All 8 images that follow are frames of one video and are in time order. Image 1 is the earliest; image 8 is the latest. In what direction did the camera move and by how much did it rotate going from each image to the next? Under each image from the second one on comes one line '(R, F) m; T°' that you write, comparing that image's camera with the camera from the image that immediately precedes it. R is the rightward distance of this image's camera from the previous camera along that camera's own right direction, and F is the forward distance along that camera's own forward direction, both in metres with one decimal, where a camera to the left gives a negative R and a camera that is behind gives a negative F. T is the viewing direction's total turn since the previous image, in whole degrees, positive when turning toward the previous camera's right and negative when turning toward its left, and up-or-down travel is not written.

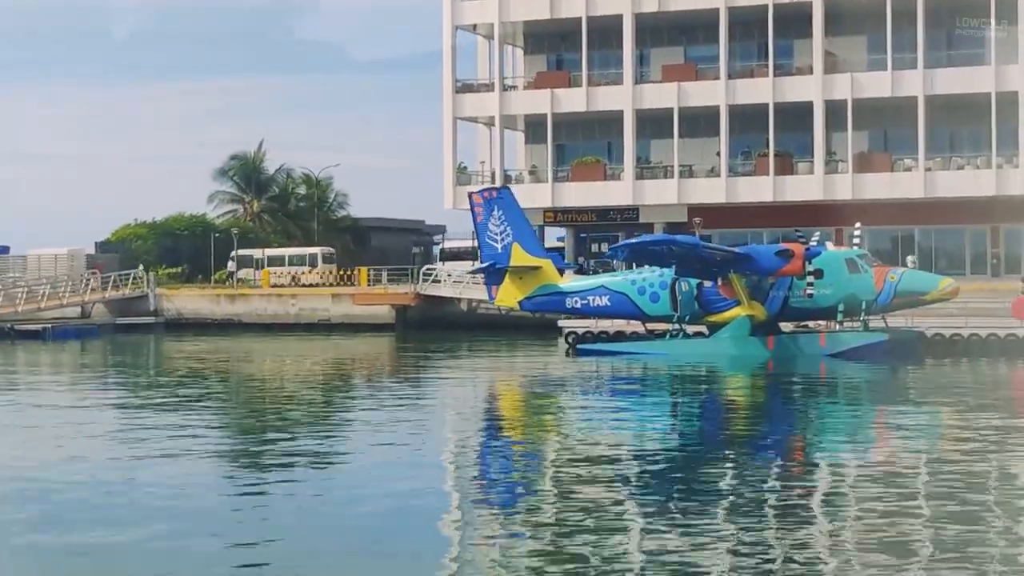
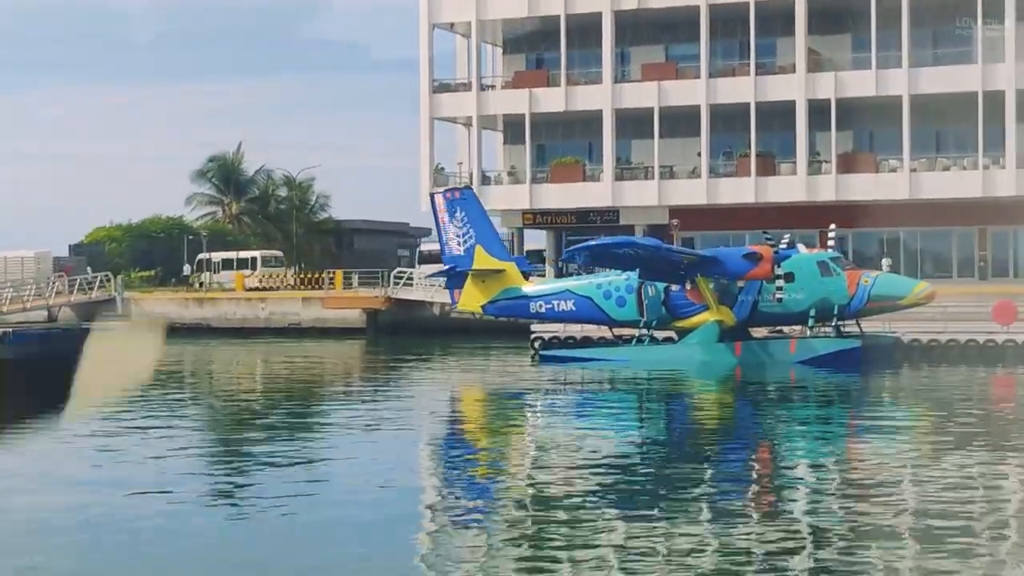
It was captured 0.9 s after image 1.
(+0.6, +1.0) m; 0°
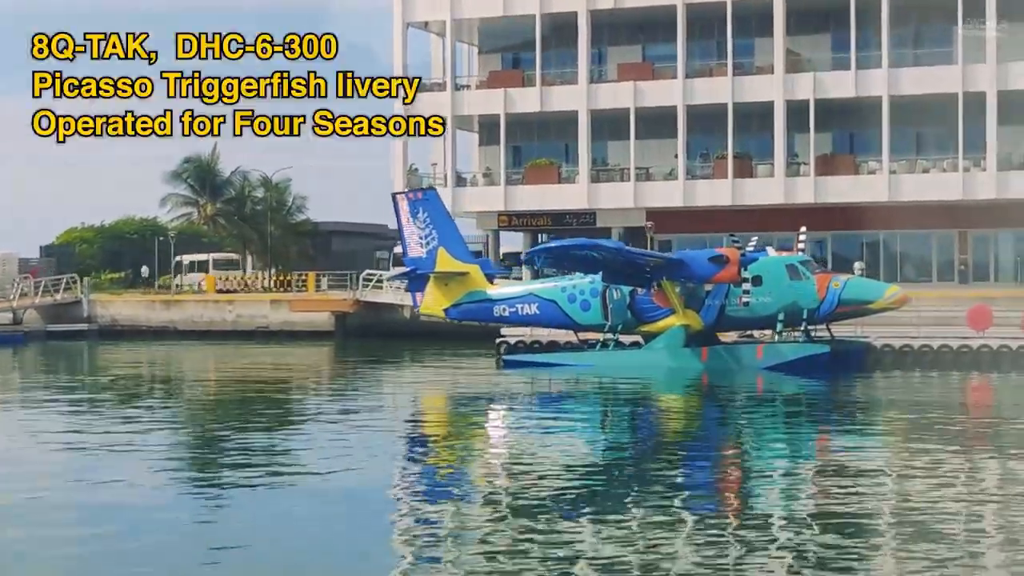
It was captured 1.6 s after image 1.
(+0.4, +0.7) m; 0°
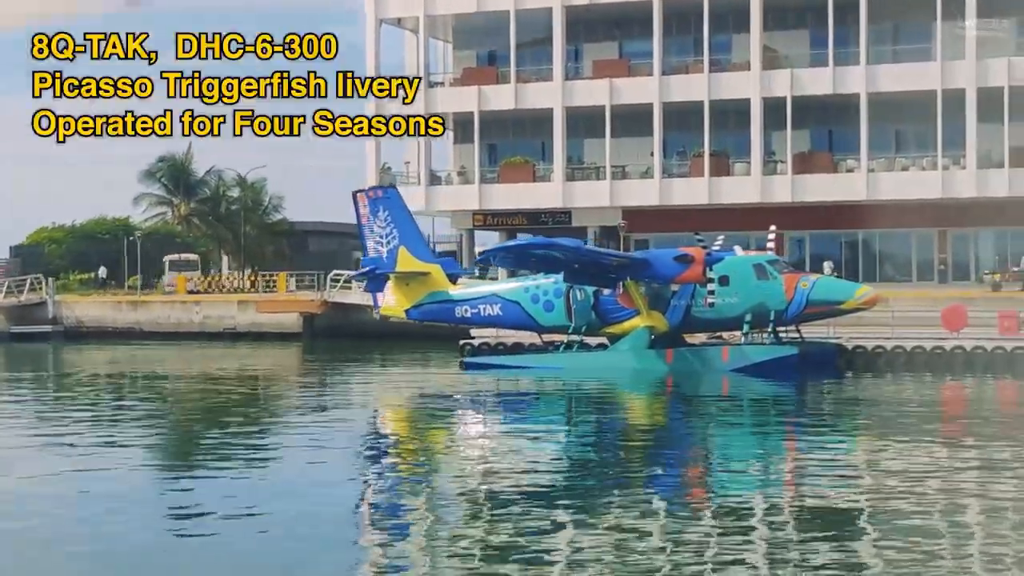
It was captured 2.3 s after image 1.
(+0.4, +0.7) m; 0°
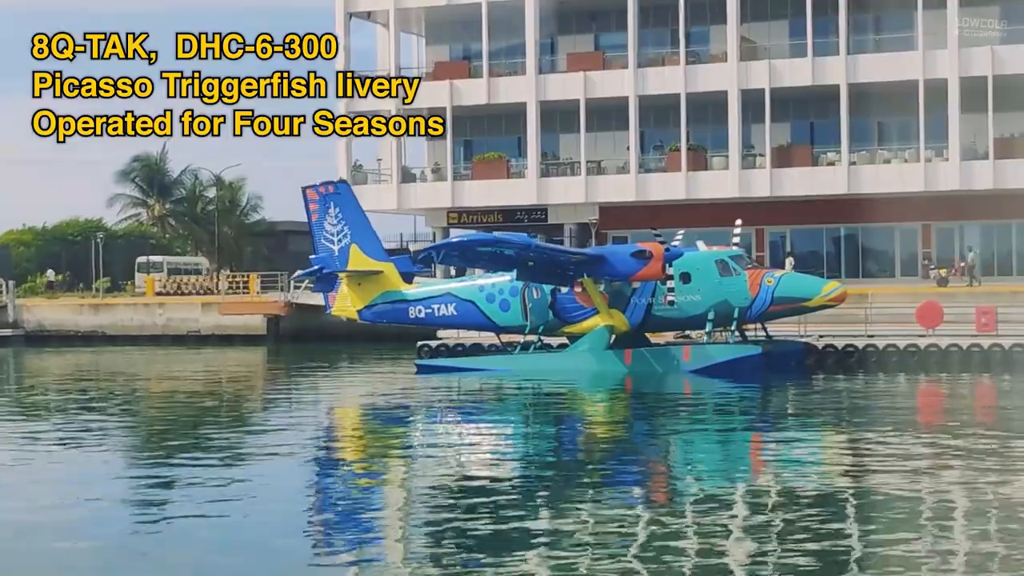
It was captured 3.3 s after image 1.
(+0.6, +1.1) m; 0°
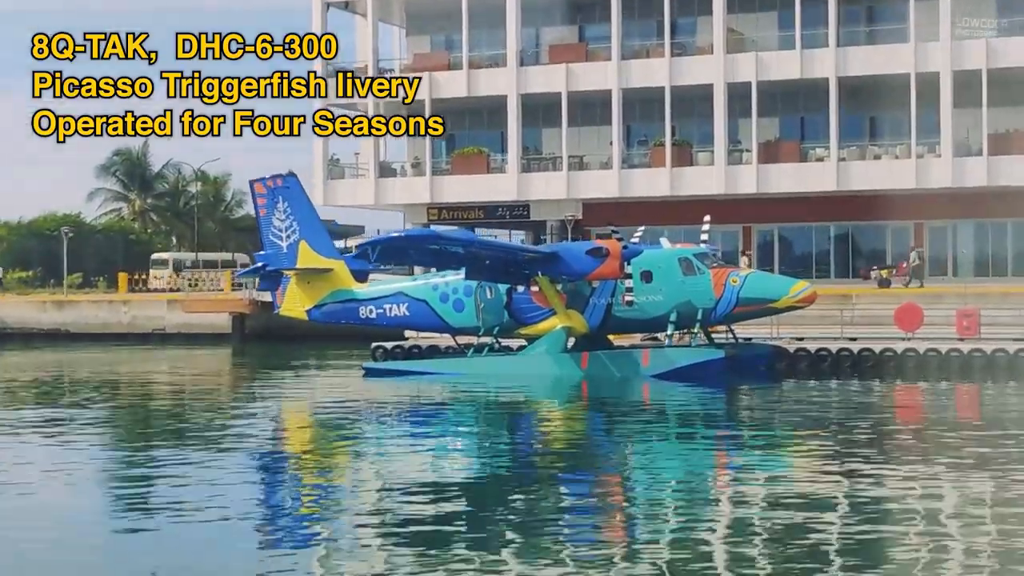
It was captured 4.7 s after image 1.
(+0.7, +1.3) m; 0°
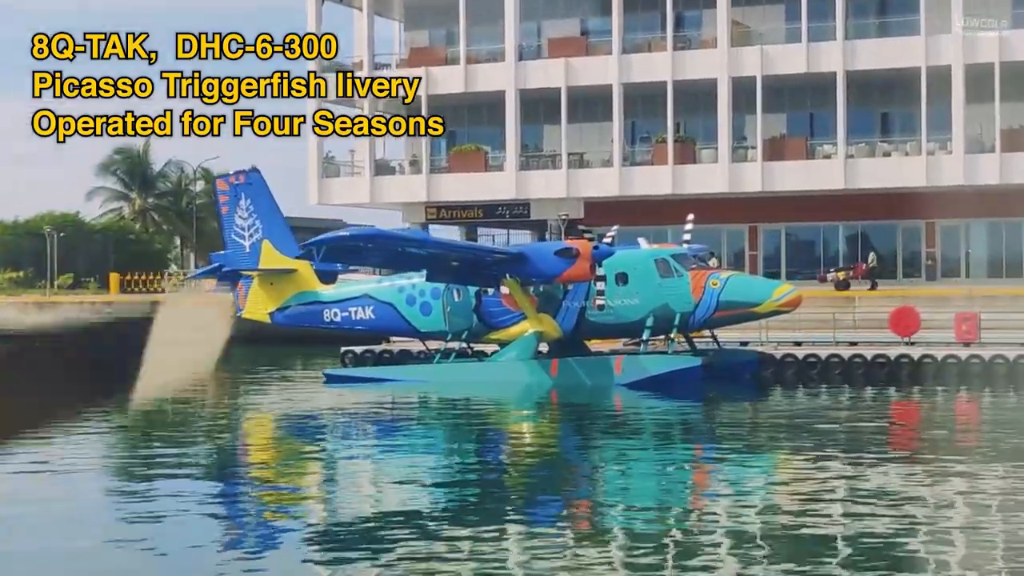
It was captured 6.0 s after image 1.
(+0.8, +1.3) m; -1°
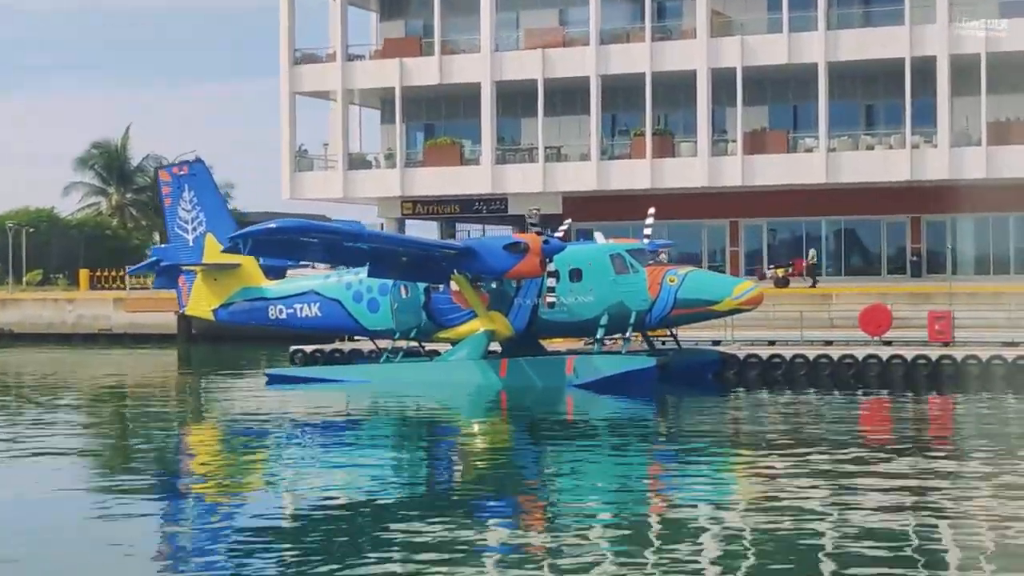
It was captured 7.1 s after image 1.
(+0.6, +1.0) m; 0°
